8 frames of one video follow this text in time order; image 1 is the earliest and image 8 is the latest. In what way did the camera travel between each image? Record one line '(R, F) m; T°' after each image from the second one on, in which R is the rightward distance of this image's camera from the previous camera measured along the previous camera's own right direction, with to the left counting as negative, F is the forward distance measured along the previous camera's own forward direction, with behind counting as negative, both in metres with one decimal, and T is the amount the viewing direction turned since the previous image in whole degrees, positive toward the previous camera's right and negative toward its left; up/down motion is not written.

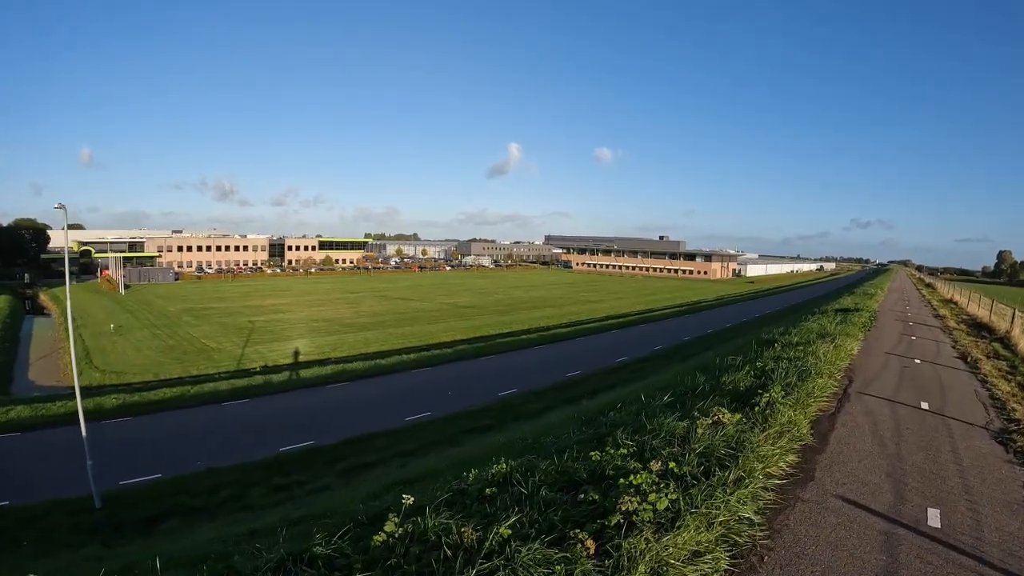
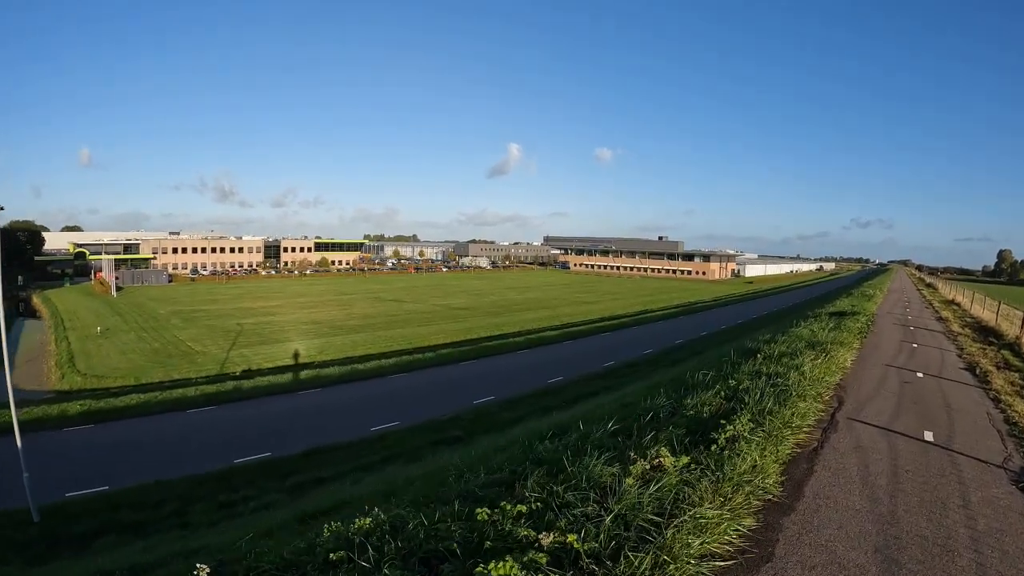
(+0.6, +0.7) m; 0°
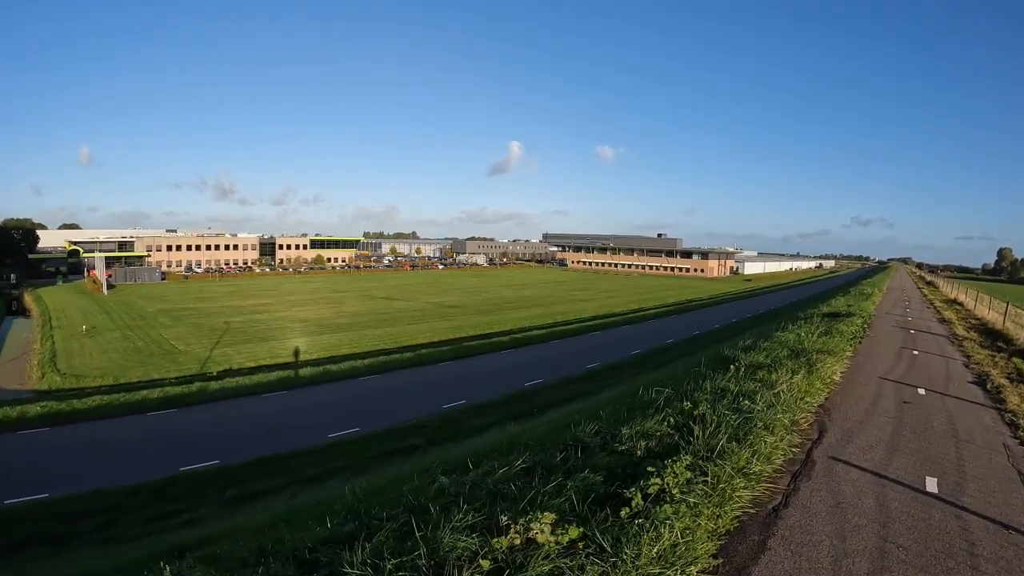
(+0.6, +0.8) m; 0°
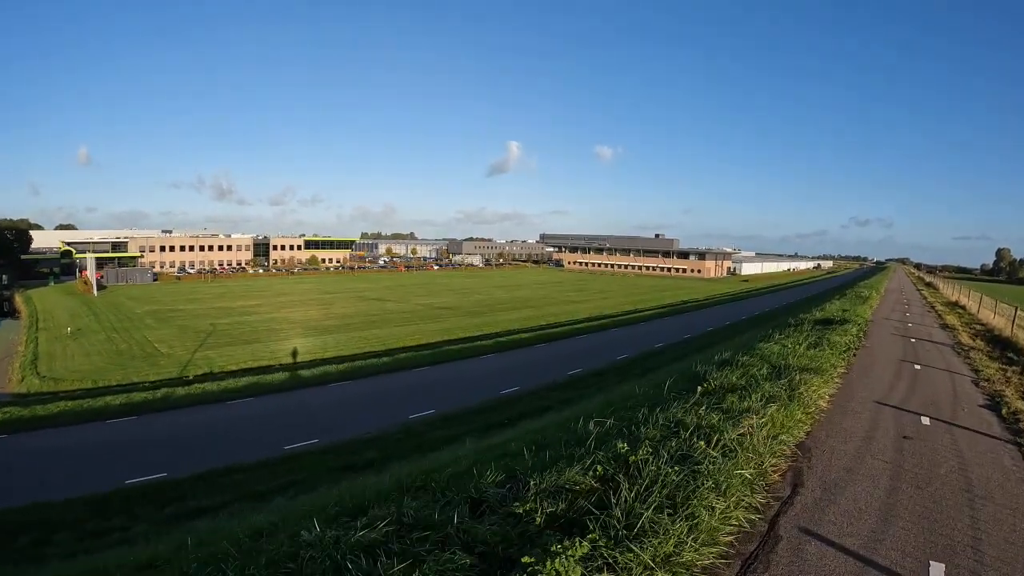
(+0.6, +0.7) m; 0°
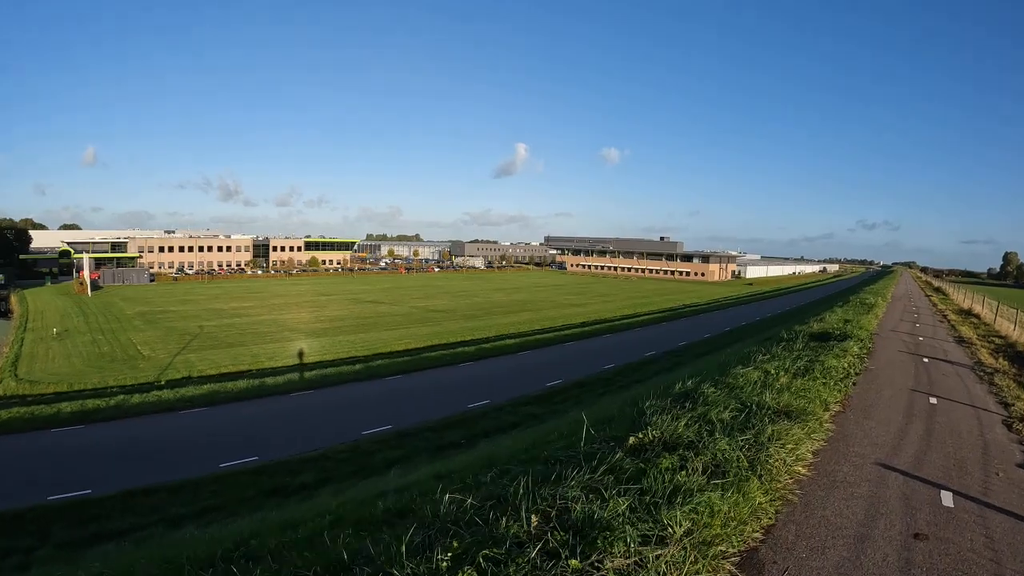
(+0.8, +1.1) m; -1°
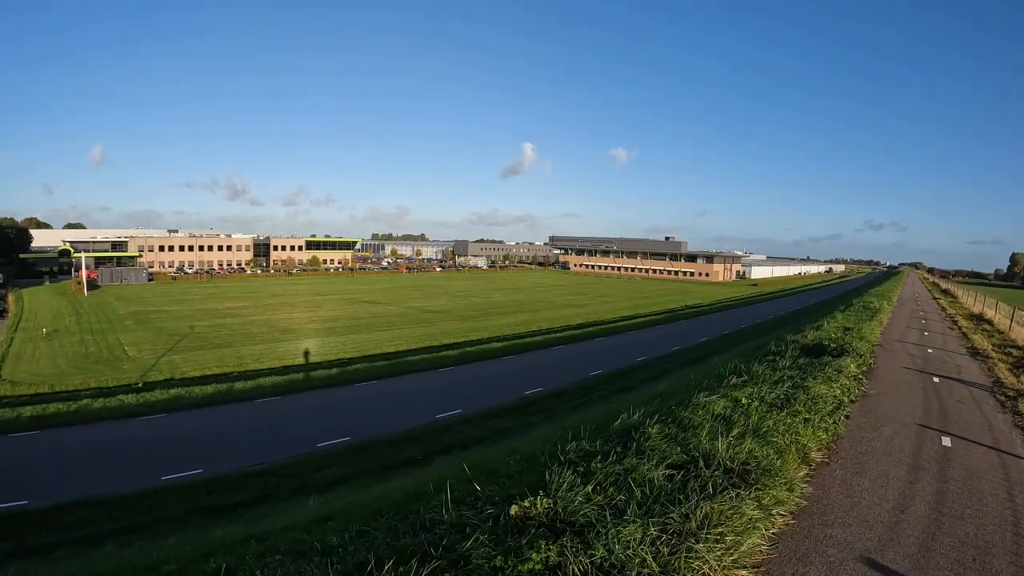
(+0.7, +0.9) m; -1°
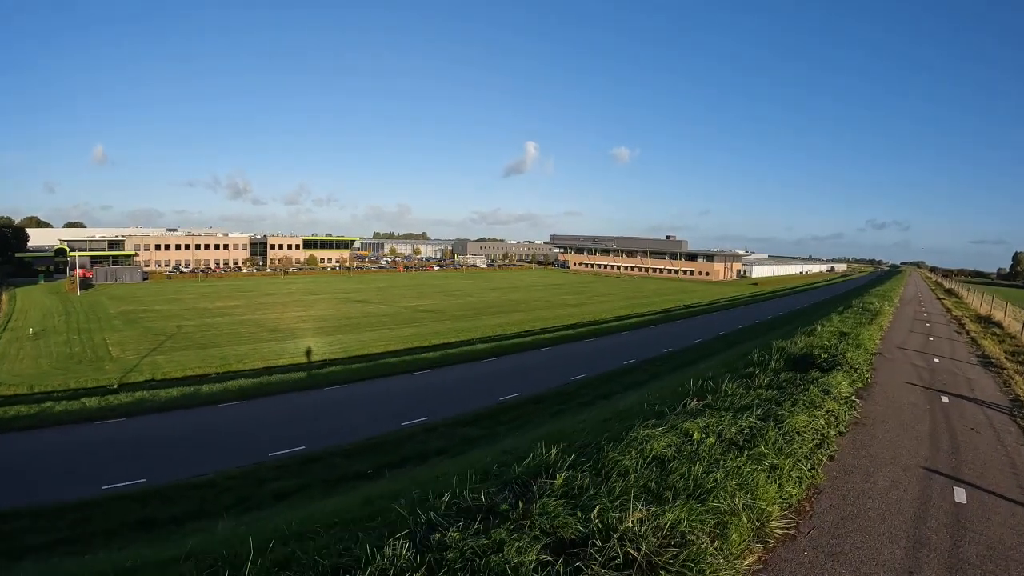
(+0.6, +0.8) m; 0°
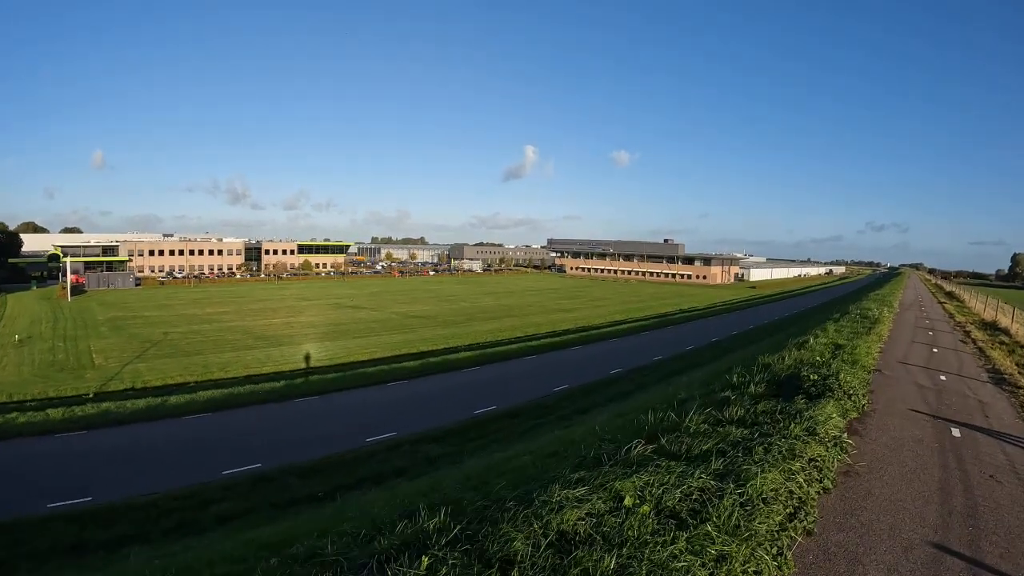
(+0.5, +0.7) m; 0°
